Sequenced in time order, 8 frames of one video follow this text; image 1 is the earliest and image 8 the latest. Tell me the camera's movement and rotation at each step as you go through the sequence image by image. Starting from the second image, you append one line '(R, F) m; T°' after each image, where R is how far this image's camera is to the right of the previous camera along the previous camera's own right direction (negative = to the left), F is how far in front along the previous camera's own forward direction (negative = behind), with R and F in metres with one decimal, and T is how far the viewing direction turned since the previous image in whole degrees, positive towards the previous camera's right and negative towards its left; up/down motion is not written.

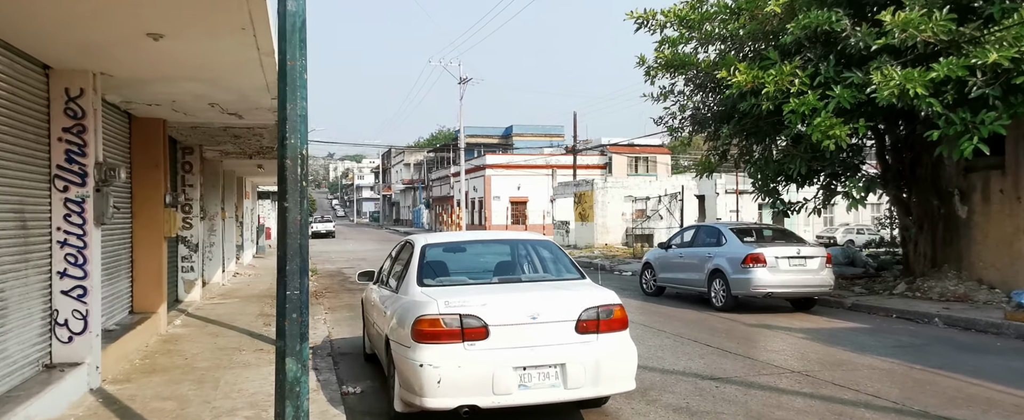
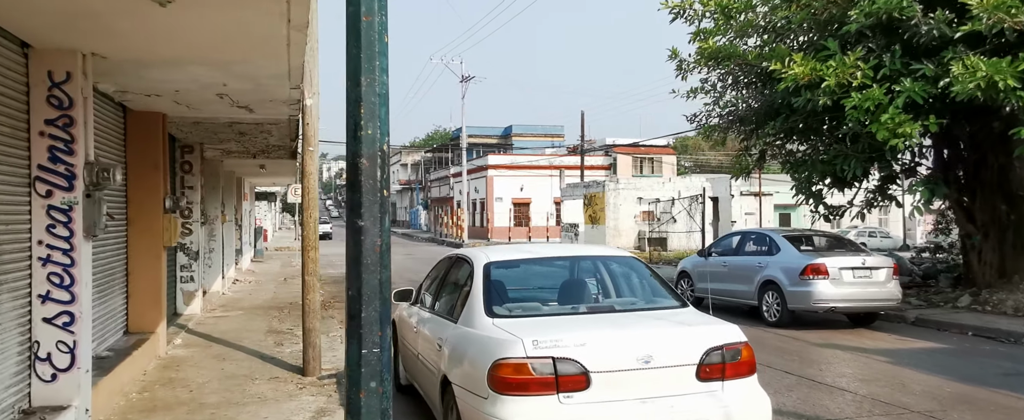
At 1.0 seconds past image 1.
(-0.6, +1.0) m; +1°
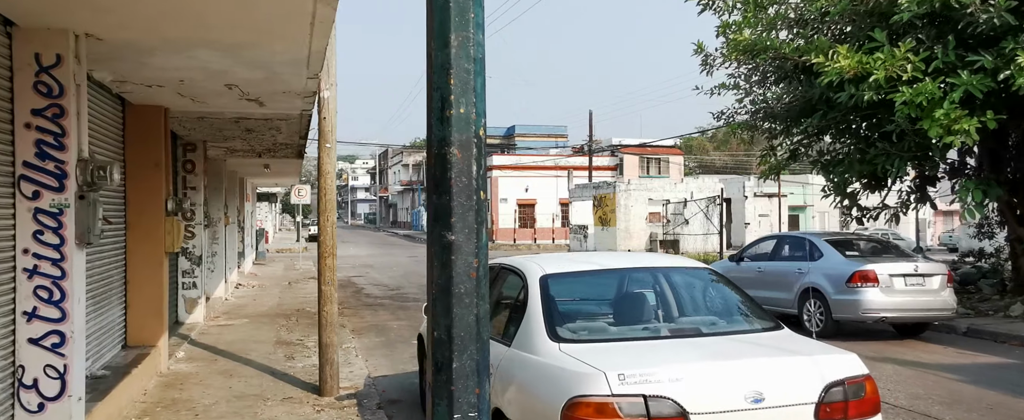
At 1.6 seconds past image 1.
(-0.4, +0.6) m; 0°
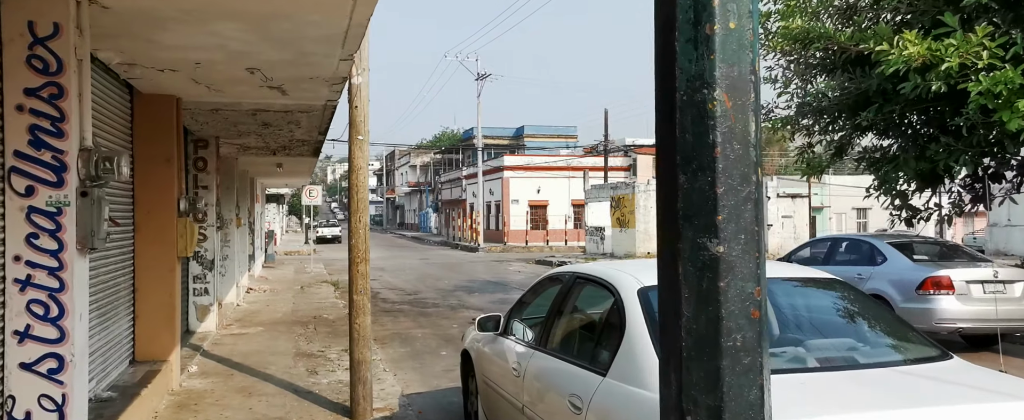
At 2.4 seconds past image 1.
(-0.4, +0.7) m; 0°
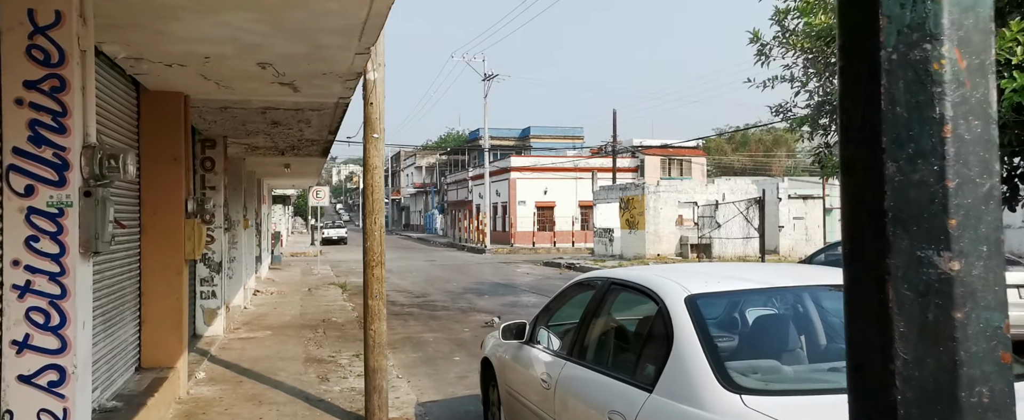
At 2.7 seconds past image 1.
(-0.1, +0.2) m; 0°
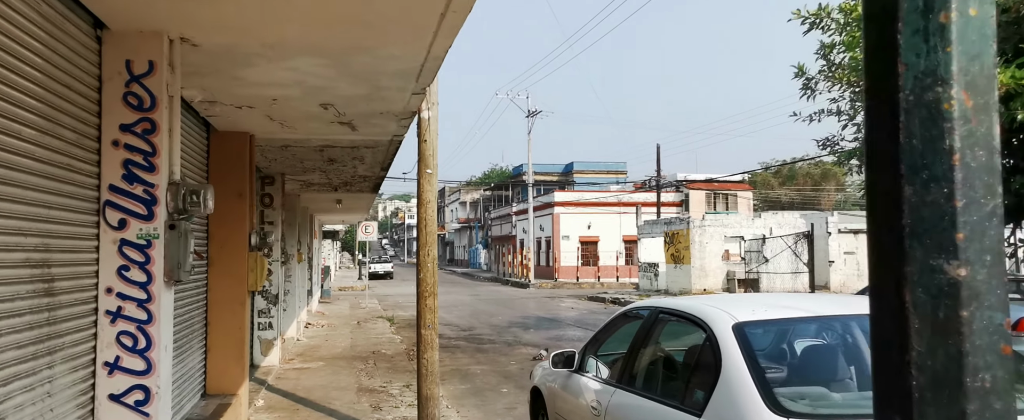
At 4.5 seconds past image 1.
(0.0, -0.2) m; -4°
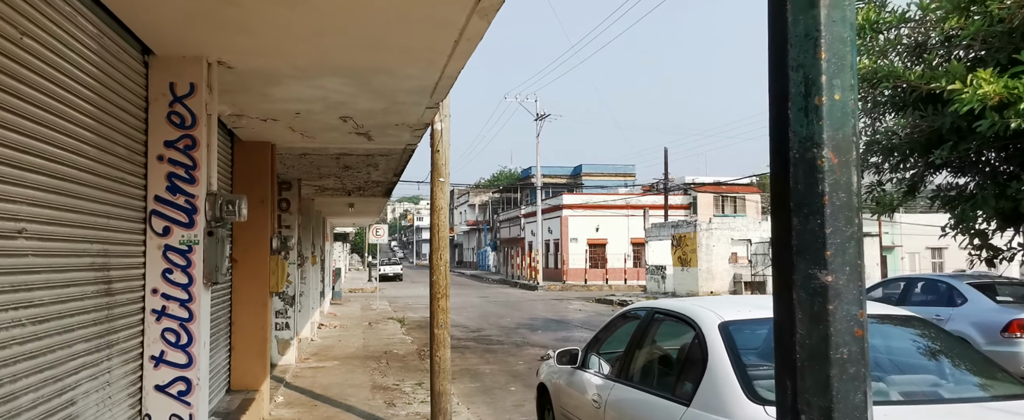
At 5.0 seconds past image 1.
(0.0, -0.3) m; -1°
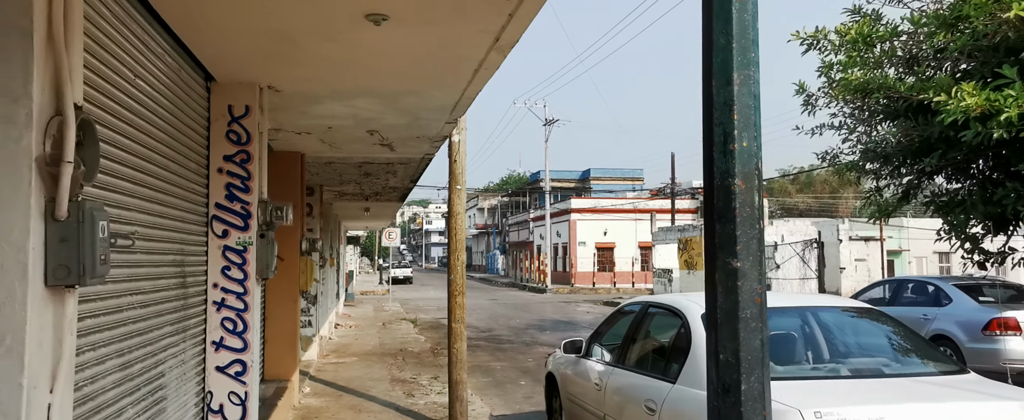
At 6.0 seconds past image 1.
(0.0, -0.6) m; -1°
